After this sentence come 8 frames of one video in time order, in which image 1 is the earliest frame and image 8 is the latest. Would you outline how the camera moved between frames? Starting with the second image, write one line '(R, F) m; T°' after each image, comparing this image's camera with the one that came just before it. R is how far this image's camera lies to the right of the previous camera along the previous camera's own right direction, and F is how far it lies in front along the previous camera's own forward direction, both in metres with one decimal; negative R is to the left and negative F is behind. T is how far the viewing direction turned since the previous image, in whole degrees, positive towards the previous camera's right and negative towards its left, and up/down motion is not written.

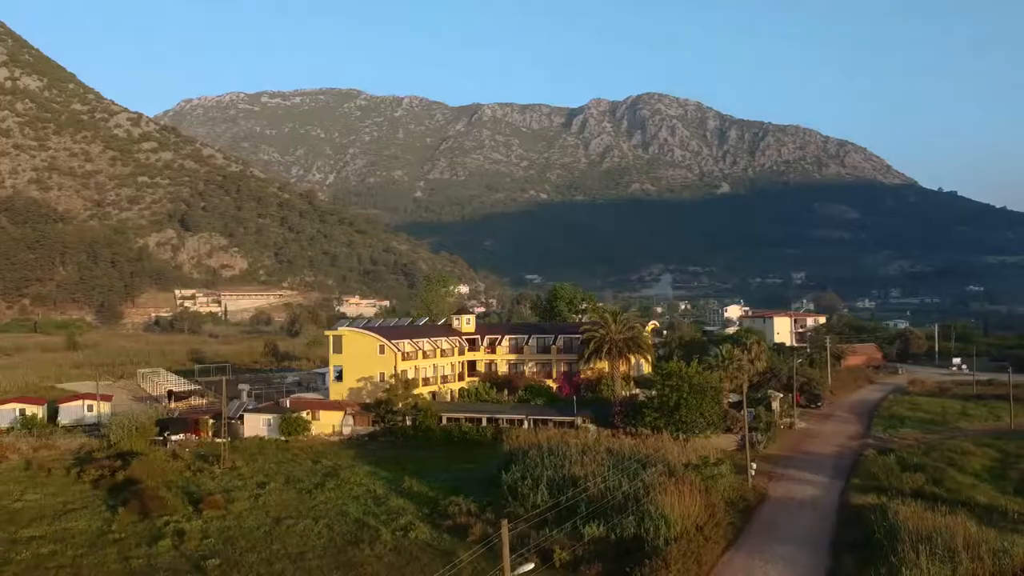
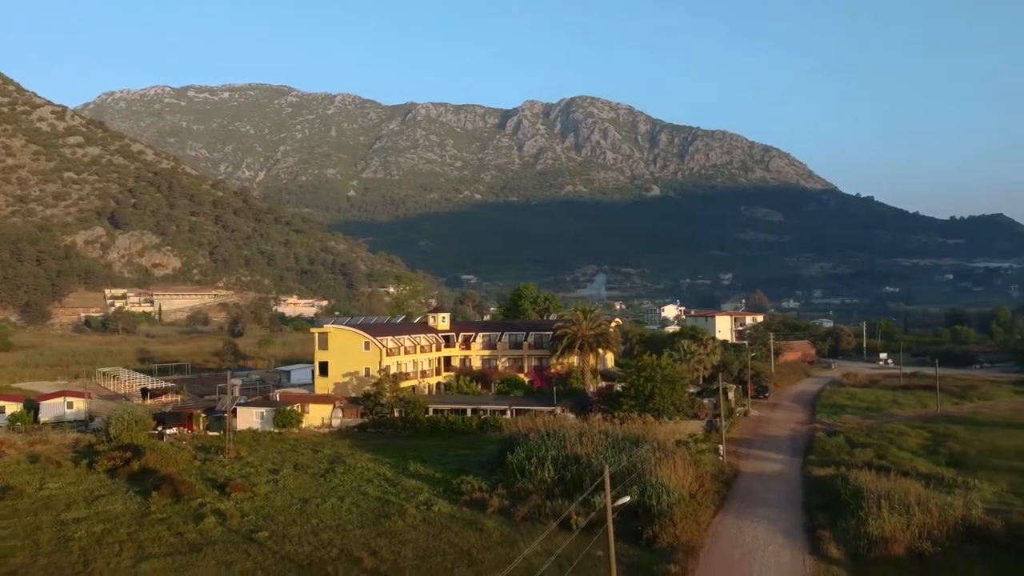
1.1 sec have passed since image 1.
(-2.7, -2.9) m; +5°
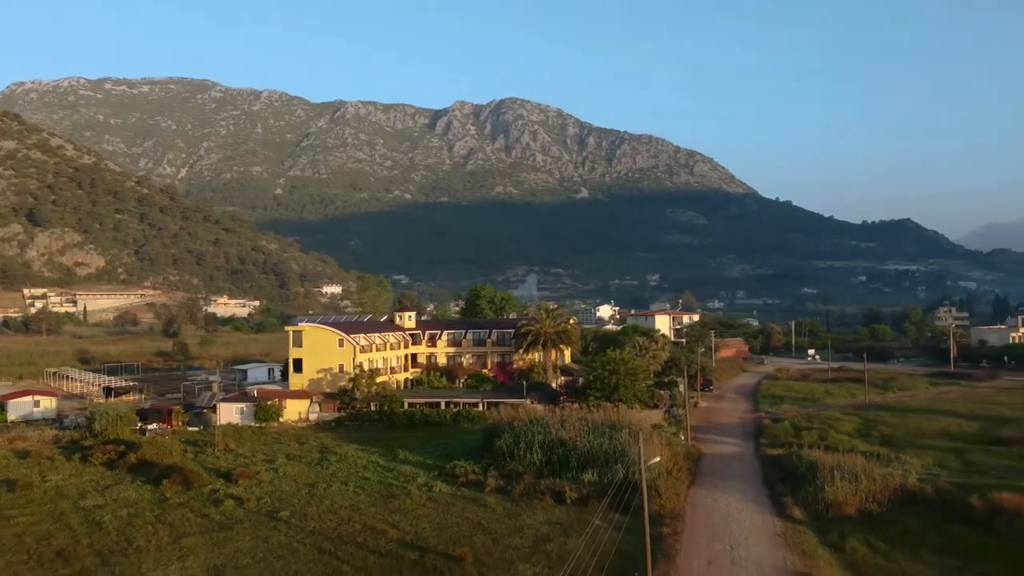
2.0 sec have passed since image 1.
(-2.4, -2.6) m; +5°
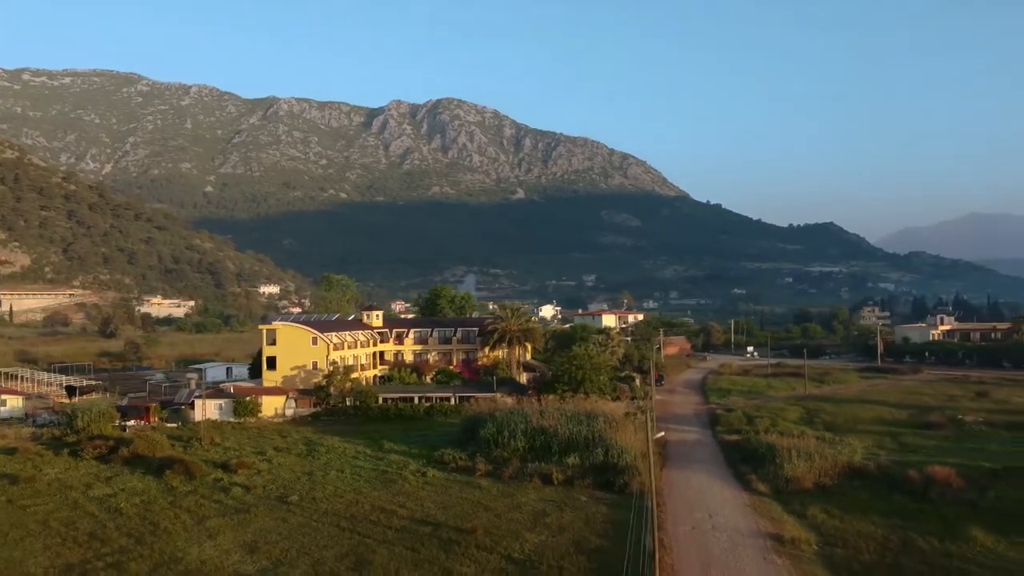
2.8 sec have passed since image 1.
(-2.1, -2.4) m; +5°
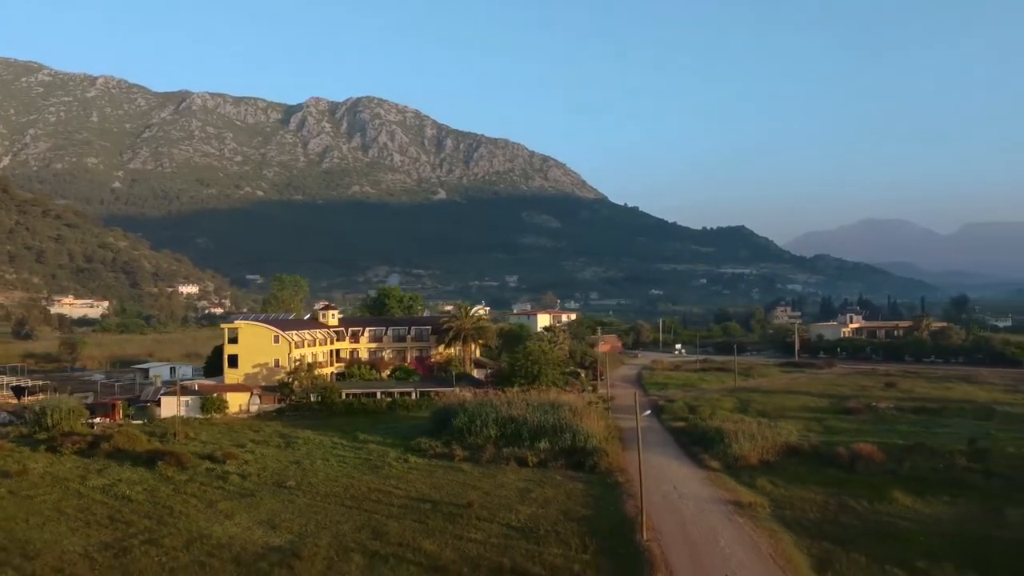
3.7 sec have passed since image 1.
(-2.4, -2.8) m; +6°
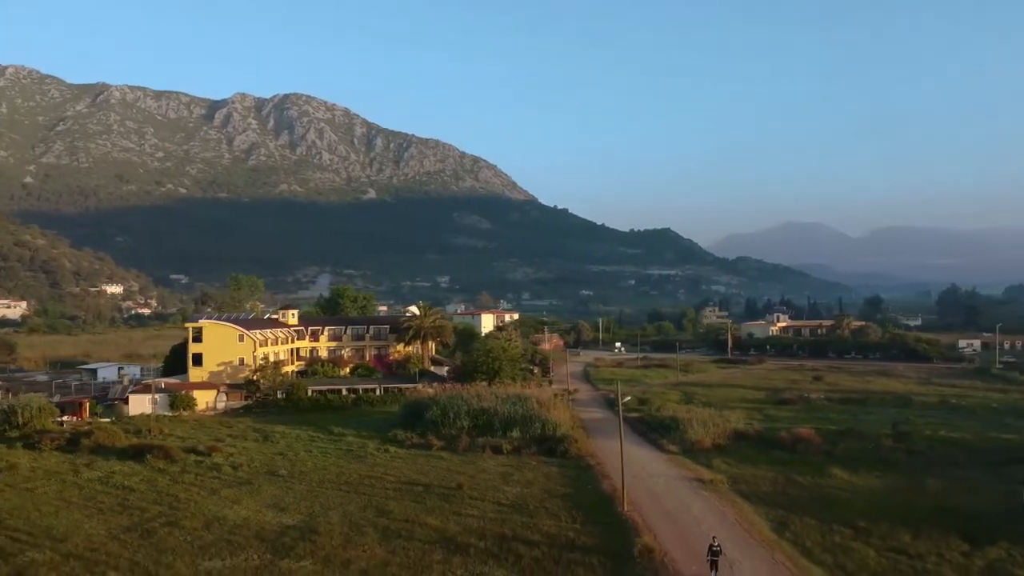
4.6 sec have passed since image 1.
(-2.0, -2.5) m; +5°
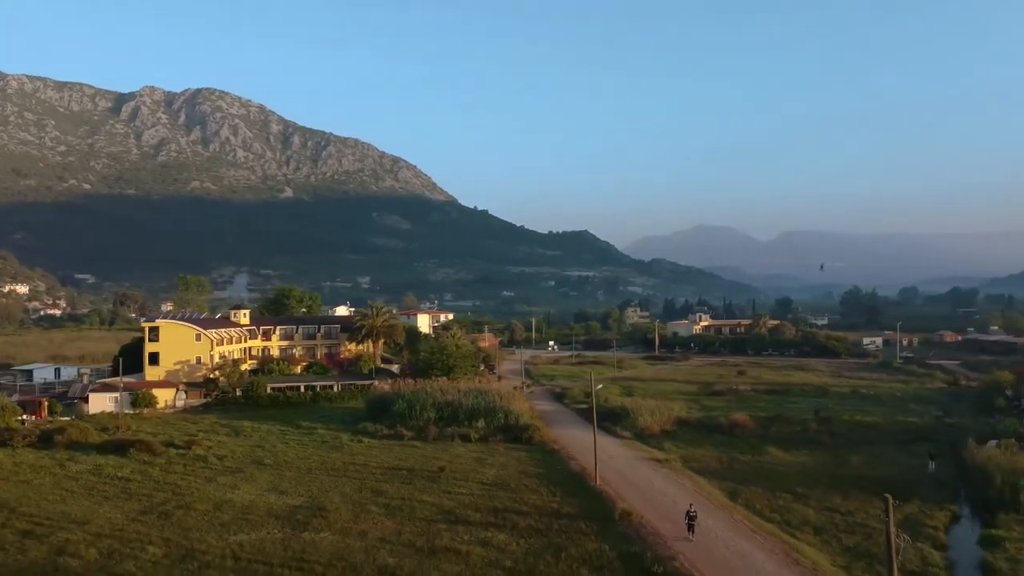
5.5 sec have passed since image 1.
(-2.3, -2.9) m; +6°
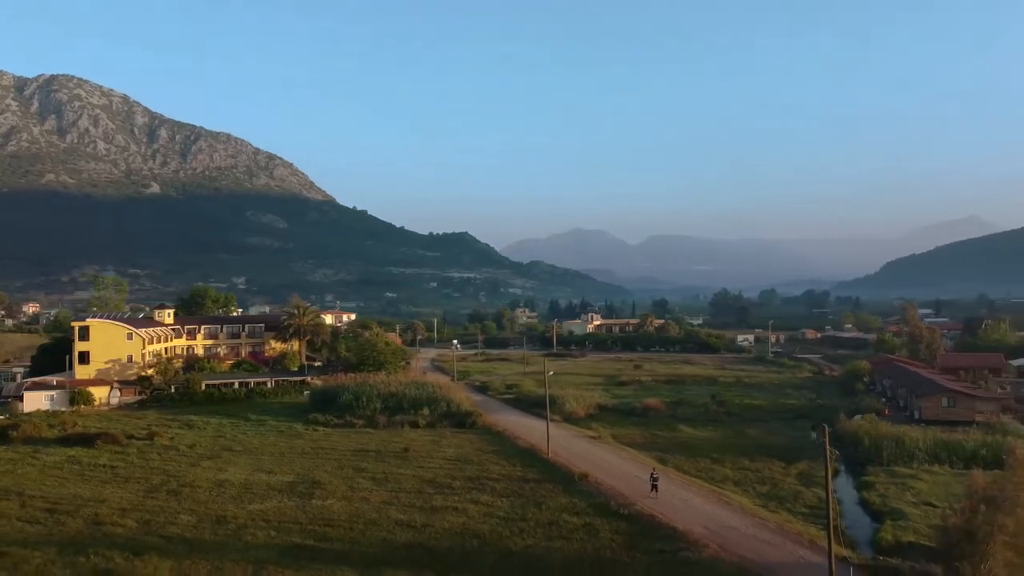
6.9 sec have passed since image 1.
(-3.5, -4.3) m; +9°
